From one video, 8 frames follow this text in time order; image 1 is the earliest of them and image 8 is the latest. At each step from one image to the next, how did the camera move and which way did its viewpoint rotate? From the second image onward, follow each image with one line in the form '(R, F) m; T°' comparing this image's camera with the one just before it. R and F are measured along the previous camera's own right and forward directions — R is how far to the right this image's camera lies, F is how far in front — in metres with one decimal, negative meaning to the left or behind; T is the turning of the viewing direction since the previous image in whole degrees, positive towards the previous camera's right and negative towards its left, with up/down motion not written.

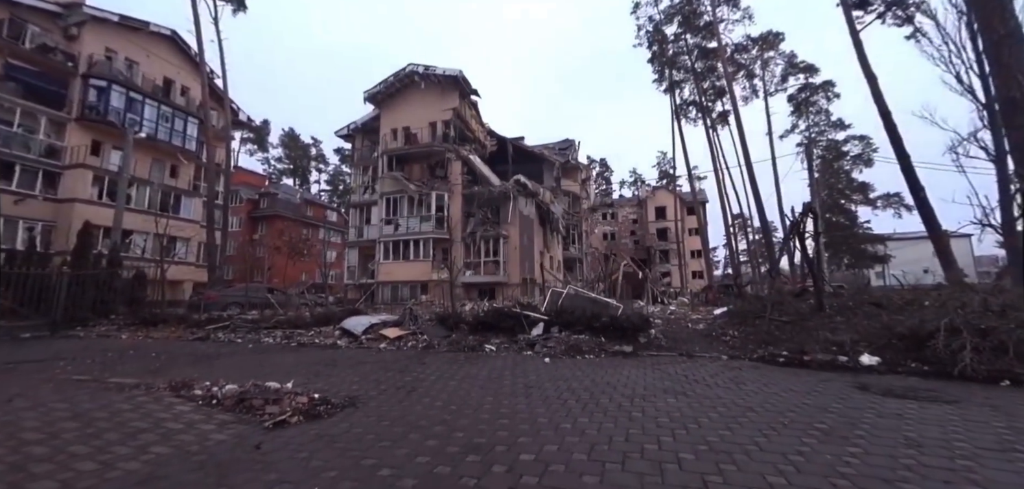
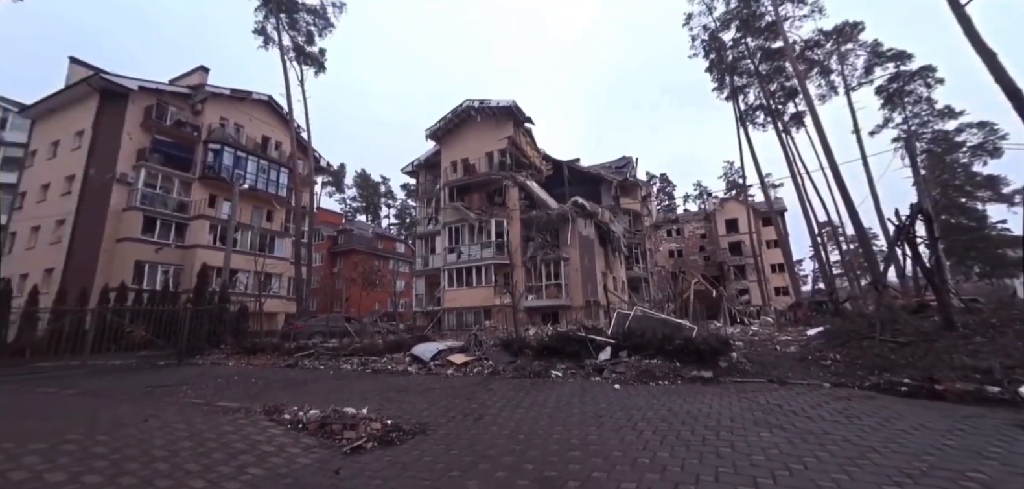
(0.0, 0.0) m; -9°
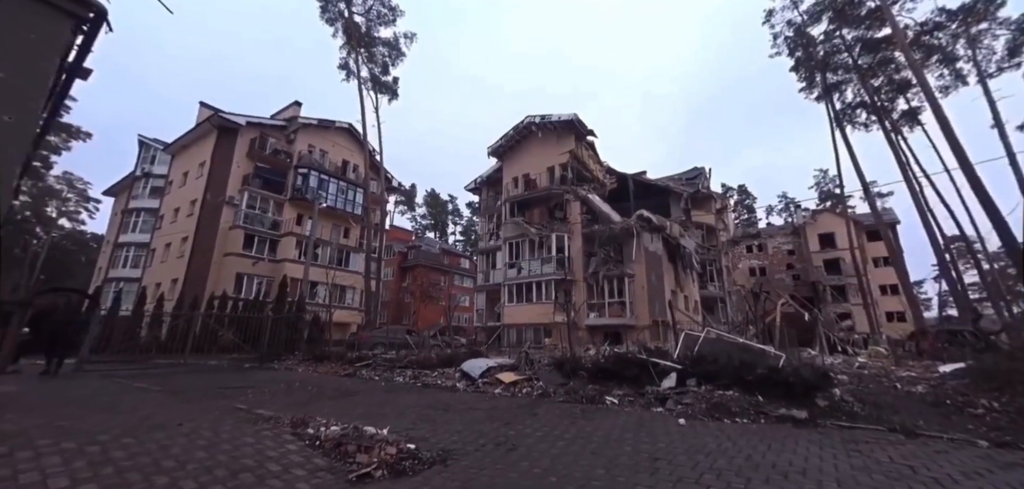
(+0.2, +0.5) m; -9°
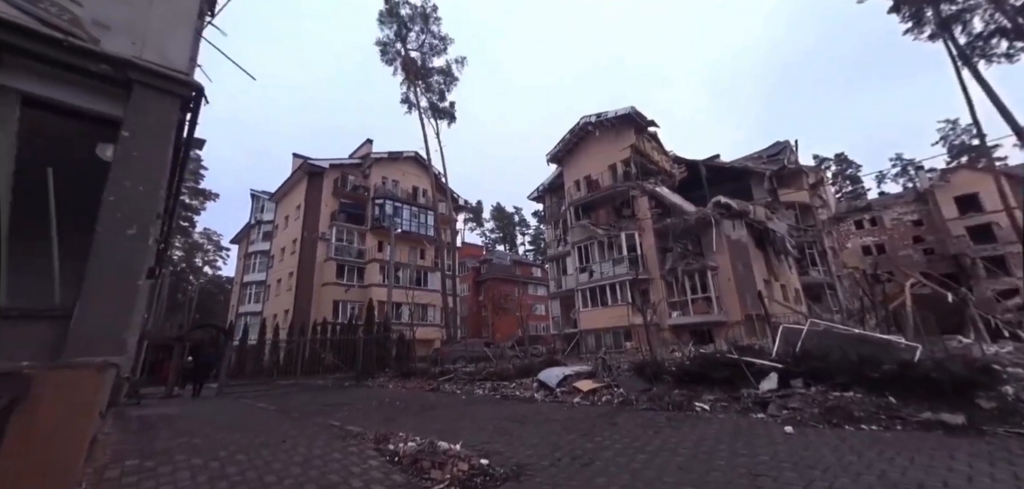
(+0.1, +0.1) m; -10°
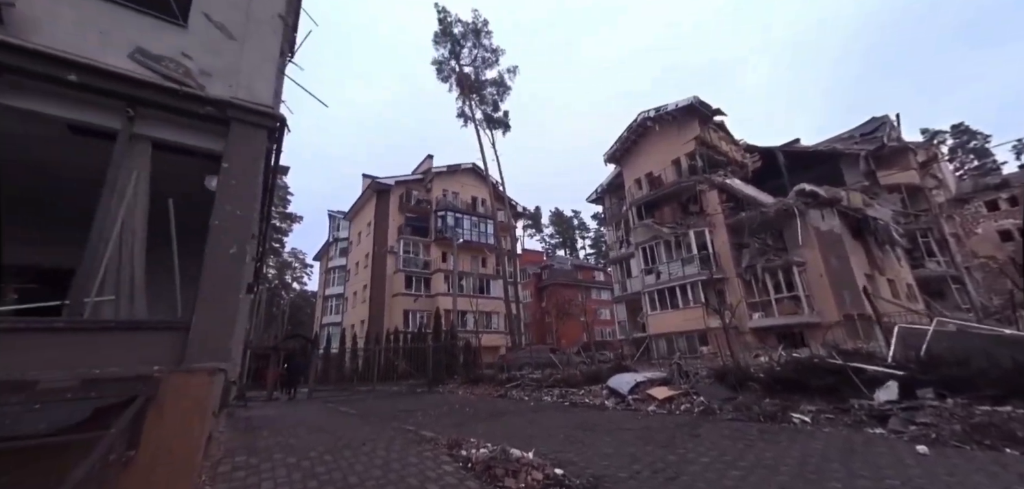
(0.0, +0.1) m; -9°
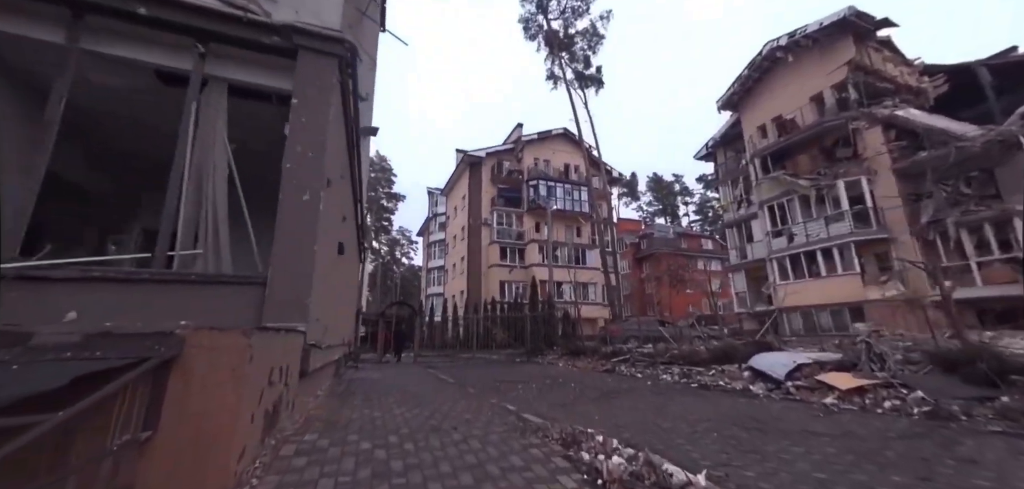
(-0.3, +1.2) m; -13°
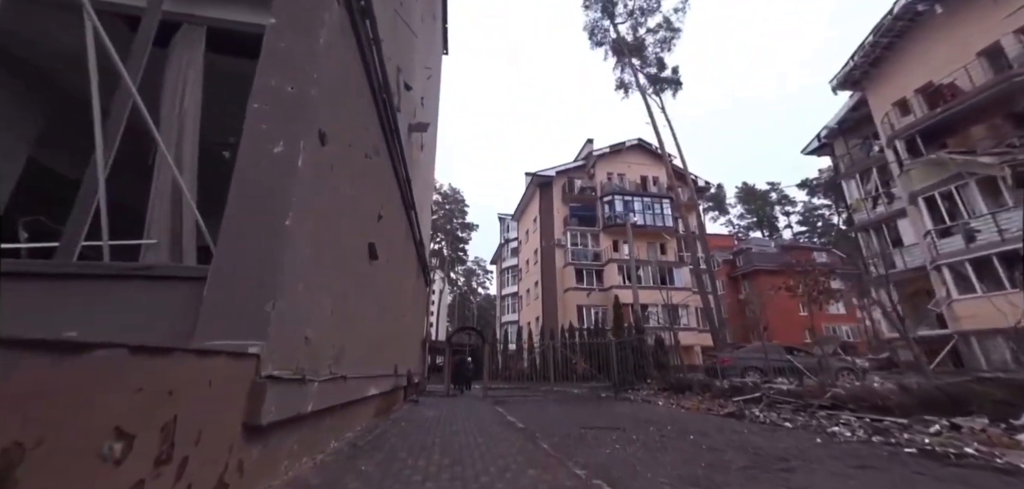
(-0.1, +2.0) m; -11°
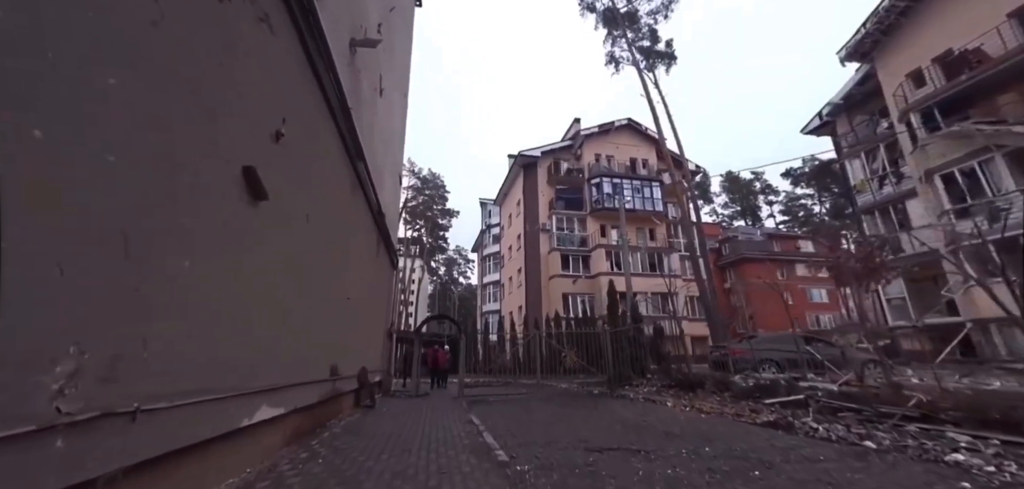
(0.0, +2.1) m; +3°
